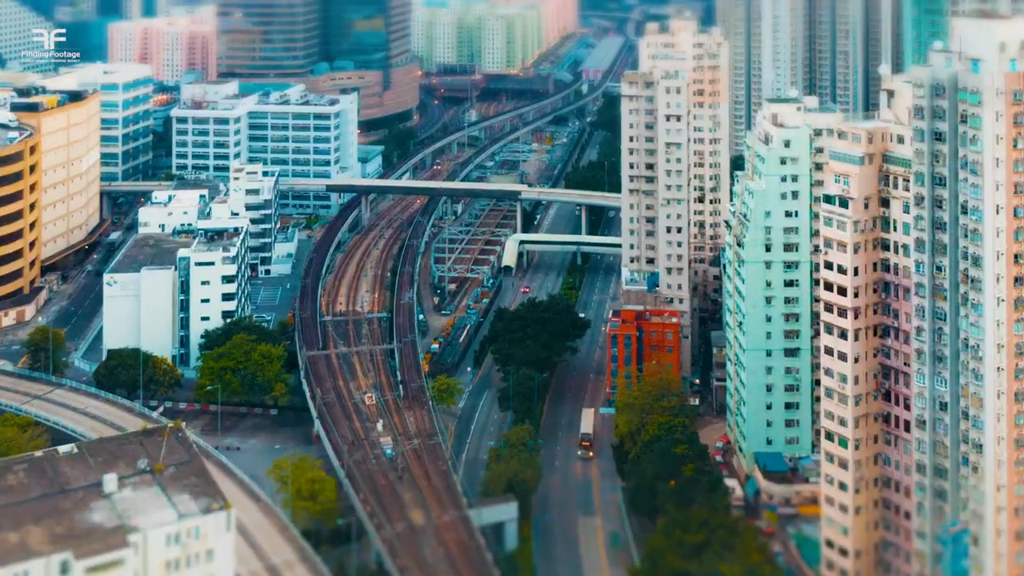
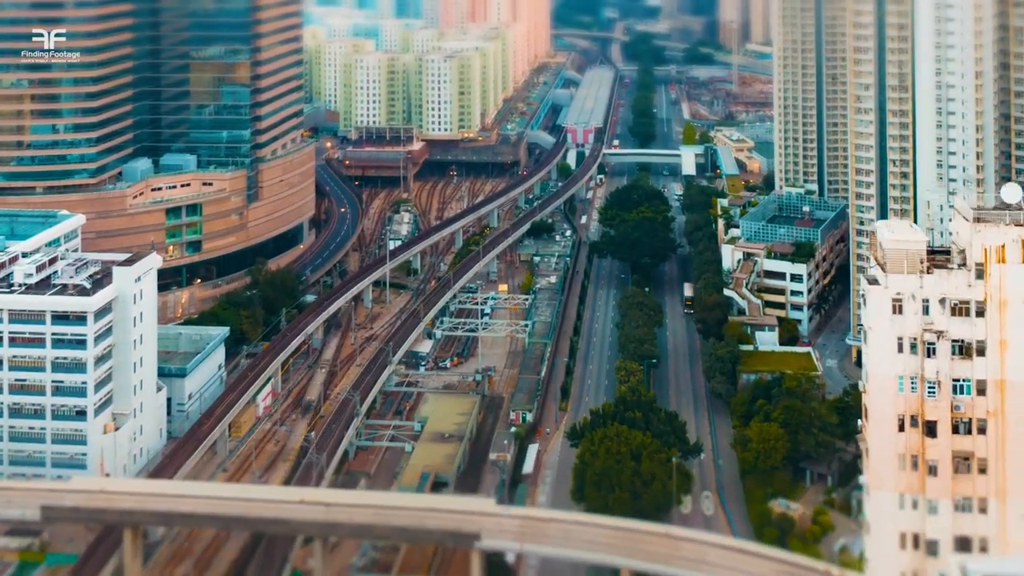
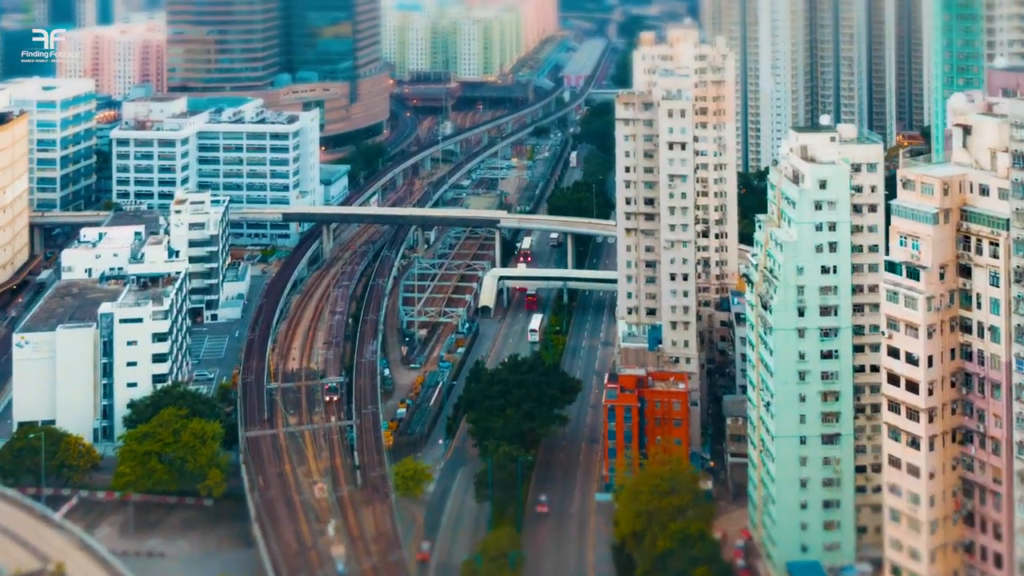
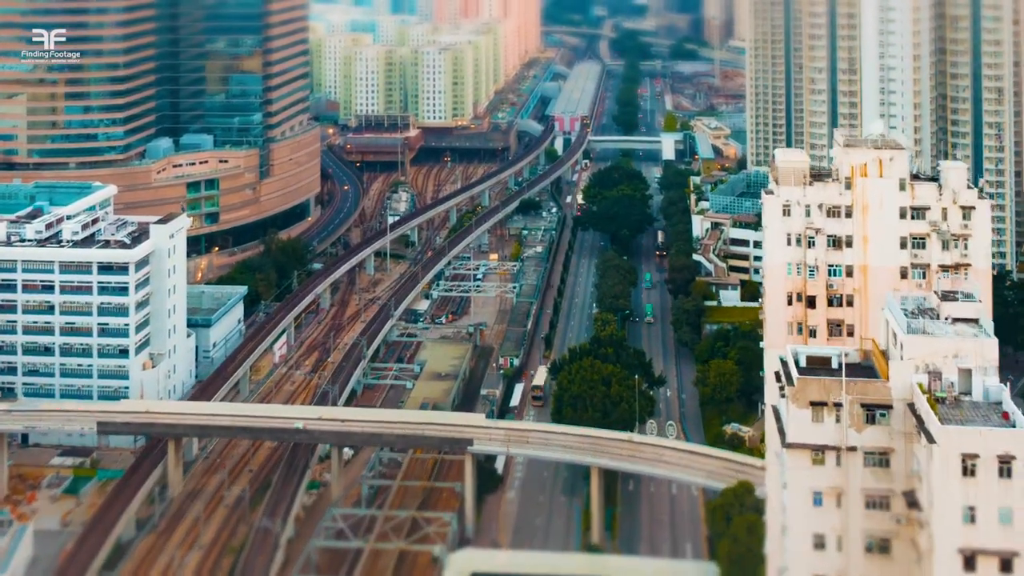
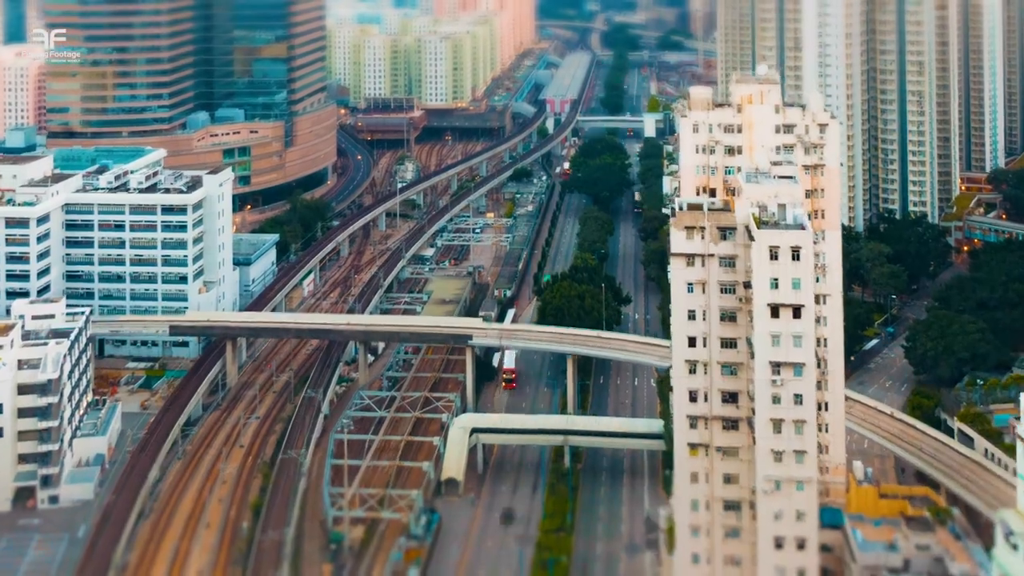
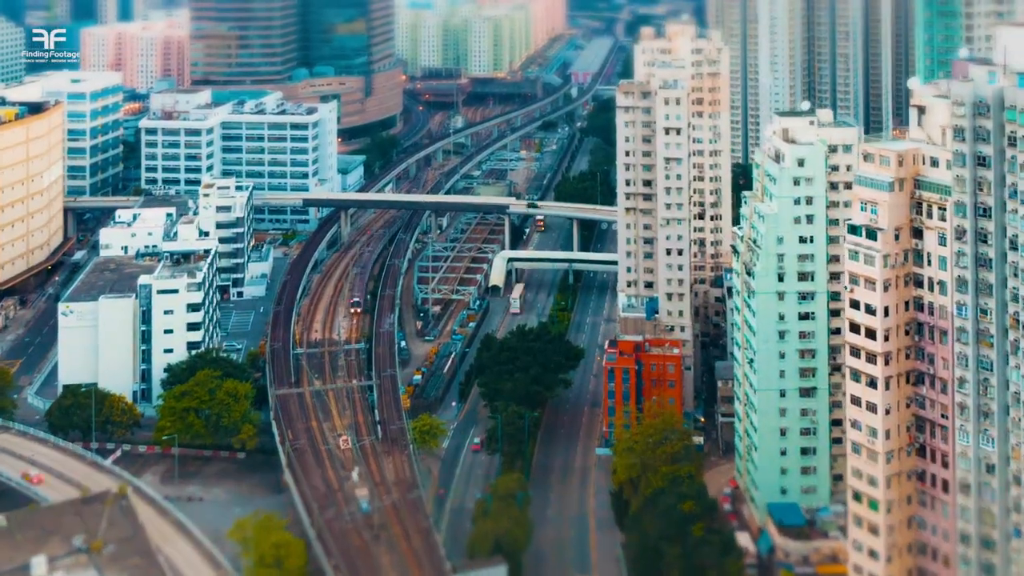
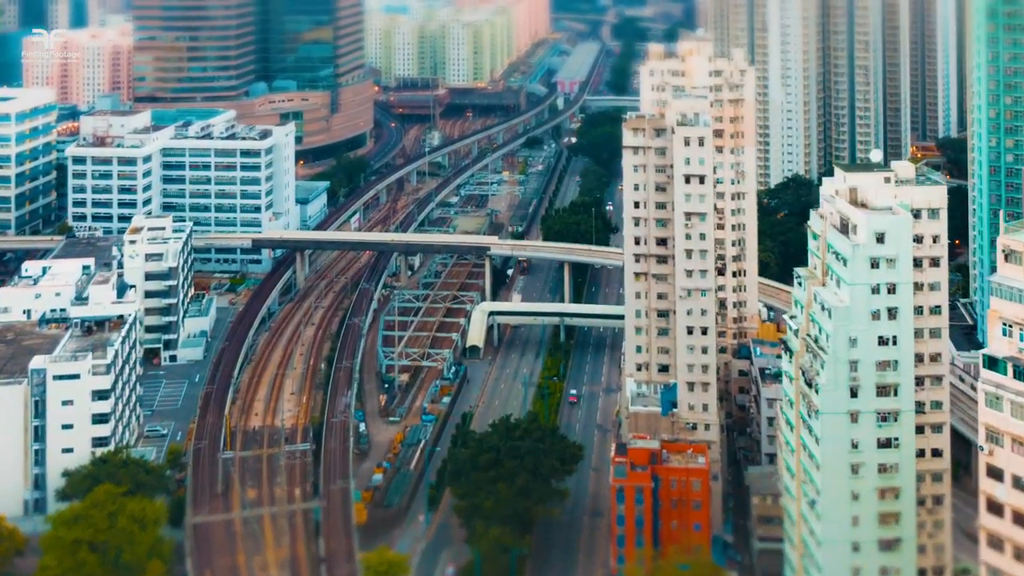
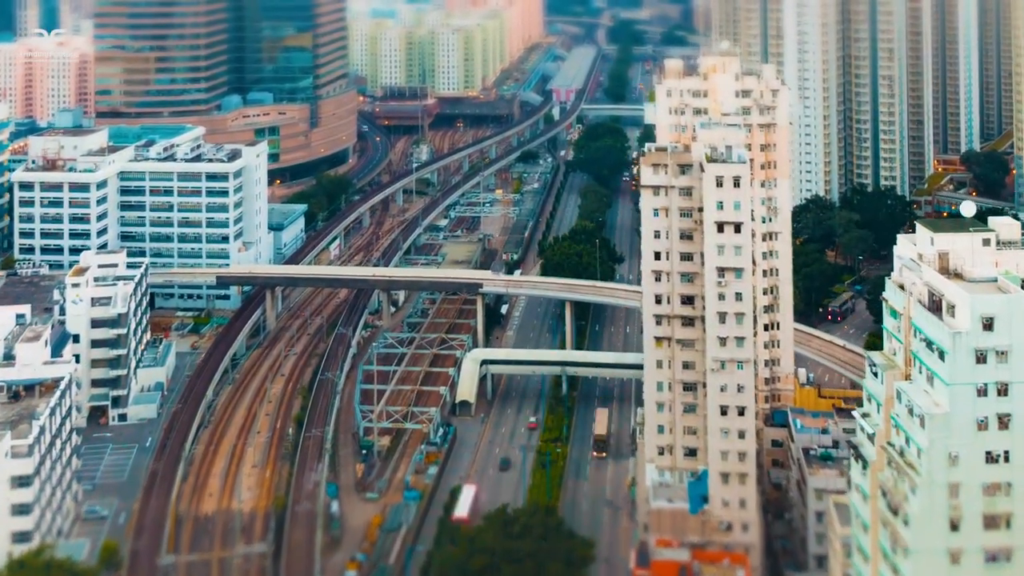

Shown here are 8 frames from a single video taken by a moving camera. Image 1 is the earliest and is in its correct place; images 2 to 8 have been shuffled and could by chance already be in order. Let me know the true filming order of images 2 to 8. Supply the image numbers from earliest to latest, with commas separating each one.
6, 3, 7, 8, 5, 4, 2
